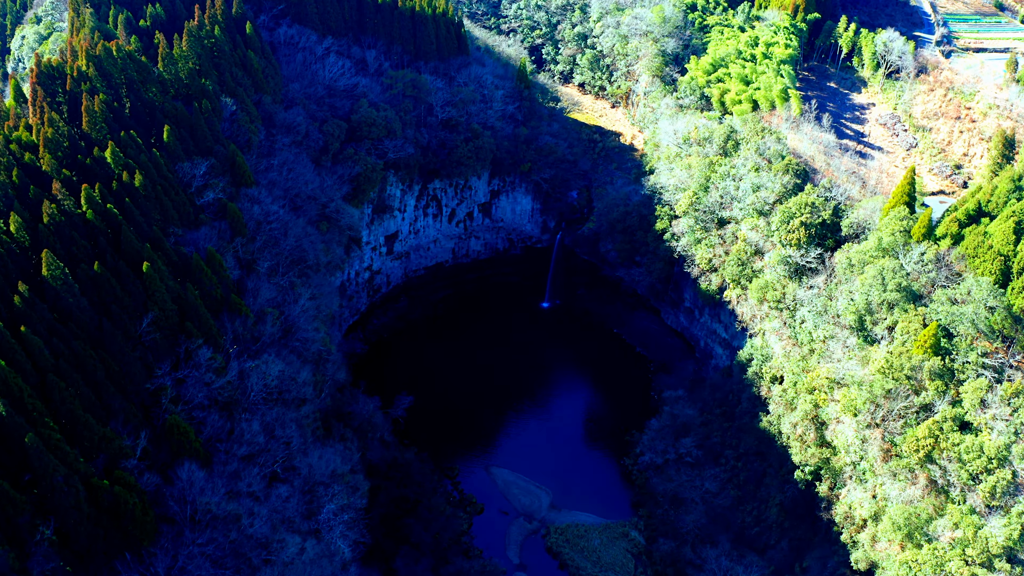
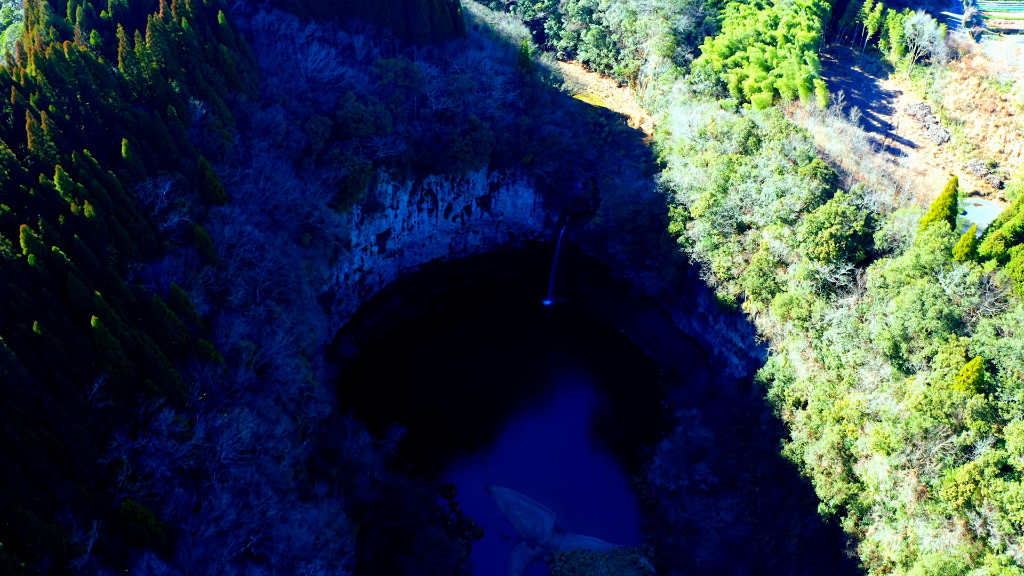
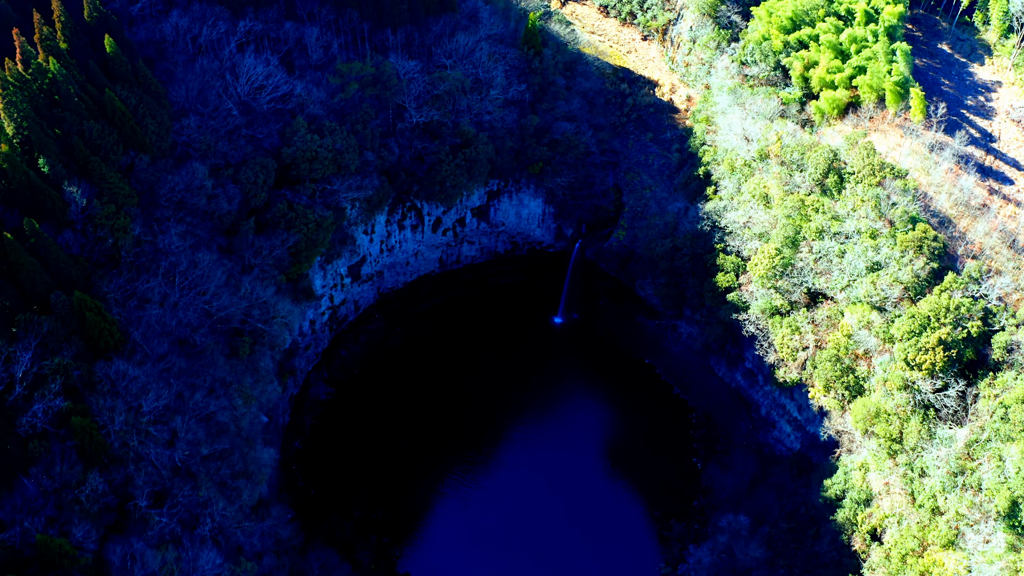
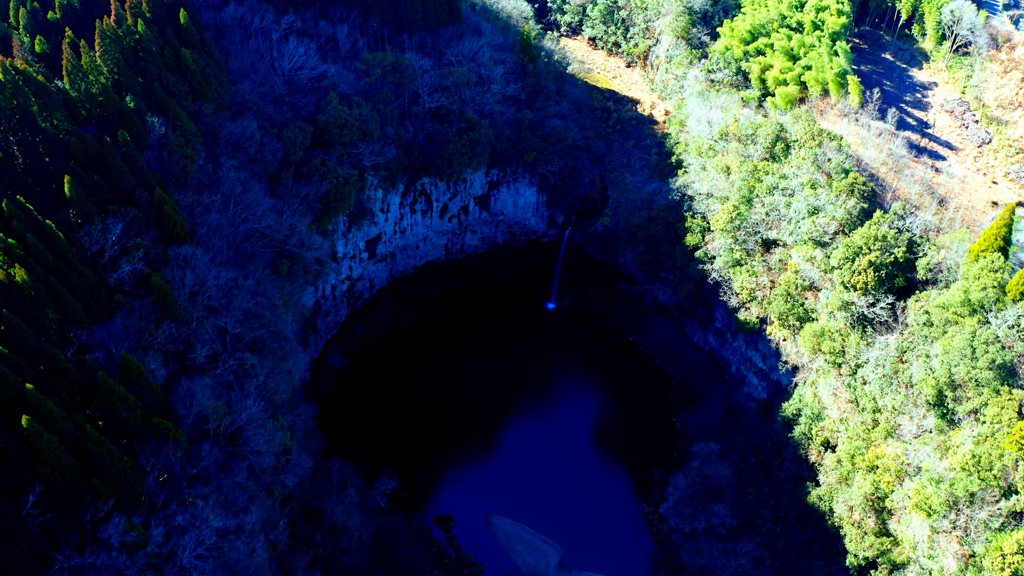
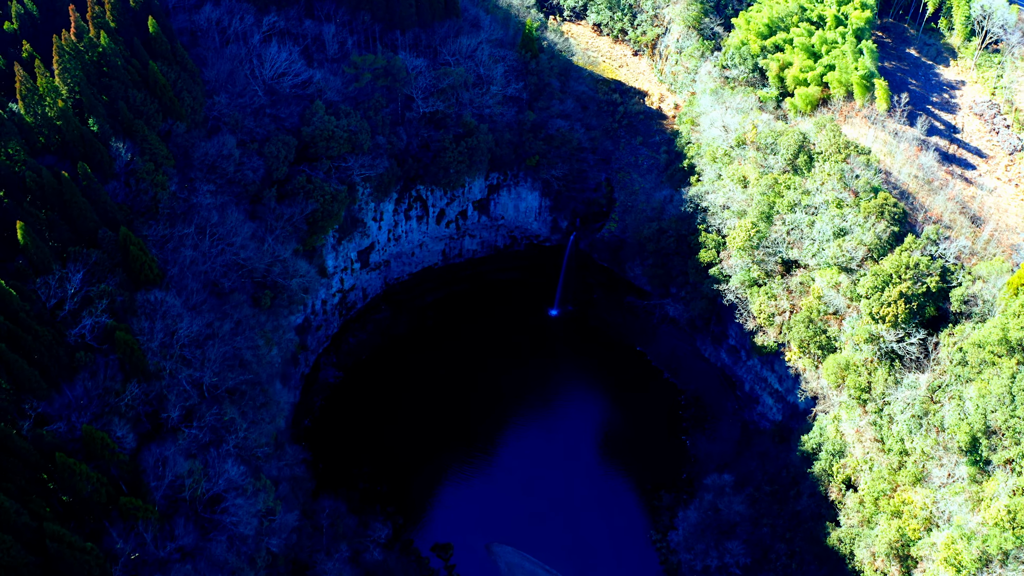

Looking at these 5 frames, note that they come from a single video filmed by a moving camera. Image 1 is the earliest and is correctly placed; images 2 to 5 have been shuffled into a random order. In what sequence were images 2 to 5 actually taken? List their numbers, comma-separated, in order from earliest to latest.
2, 4, 5, 3
